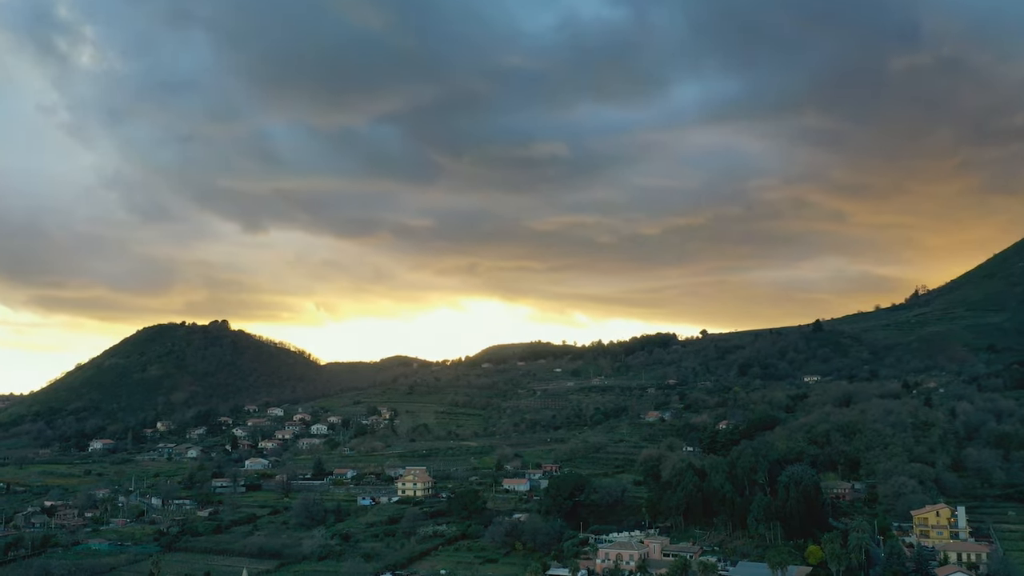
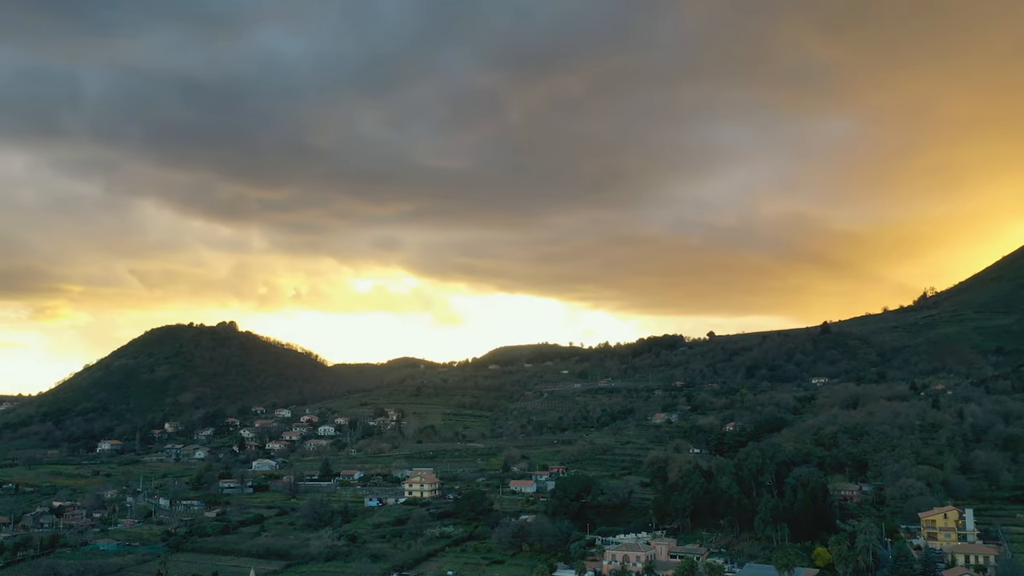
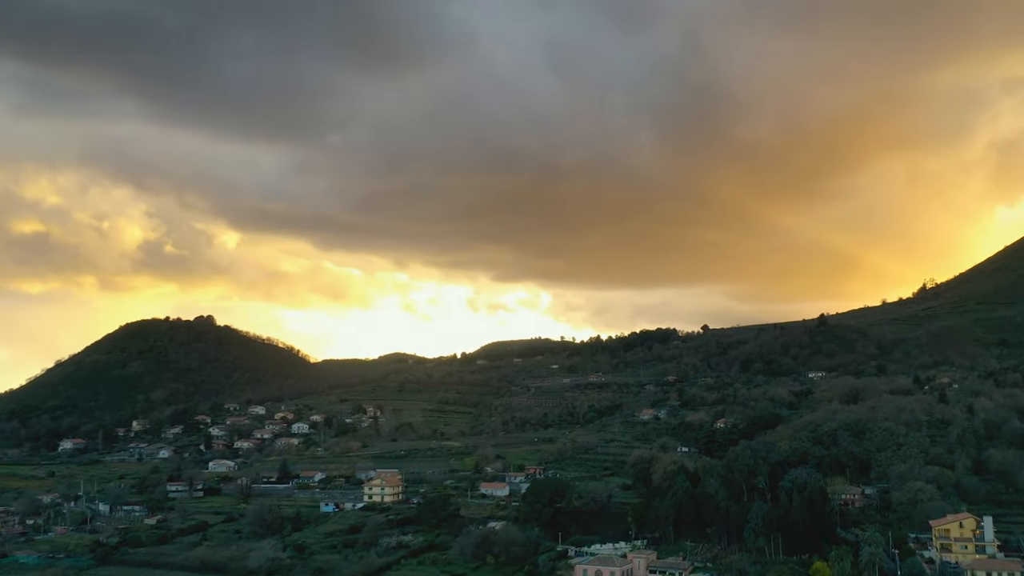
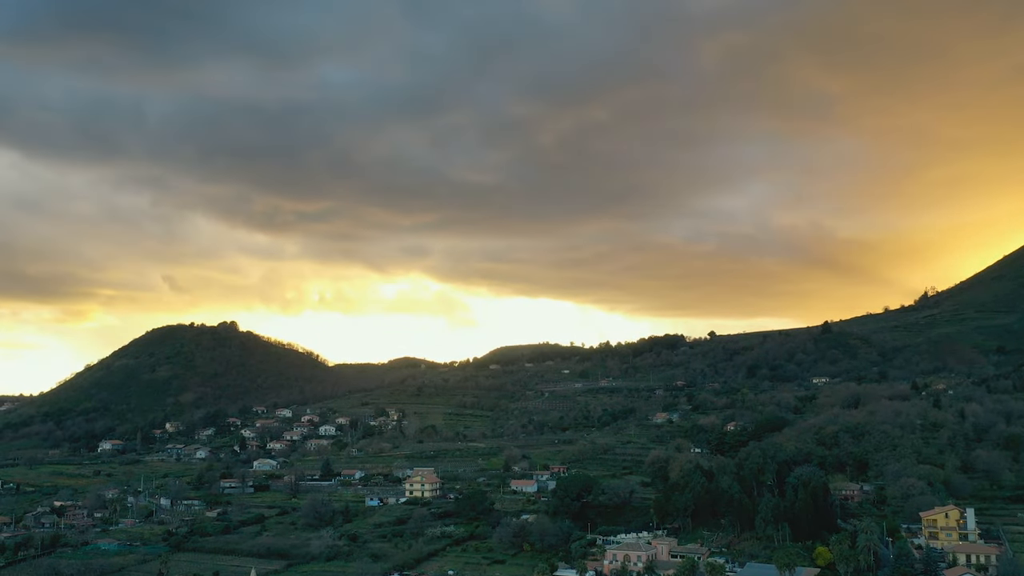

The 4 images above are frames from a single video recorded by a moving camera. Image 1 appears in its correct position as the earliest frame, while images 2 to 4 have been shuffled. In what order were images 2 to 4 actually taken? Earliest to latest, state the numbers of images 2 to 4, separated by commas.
4, 2, 3
